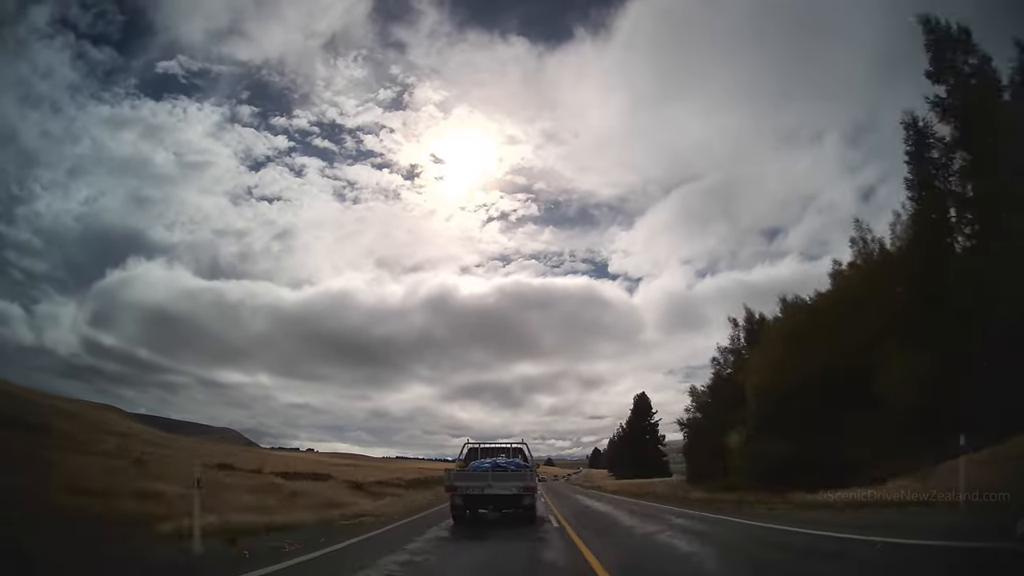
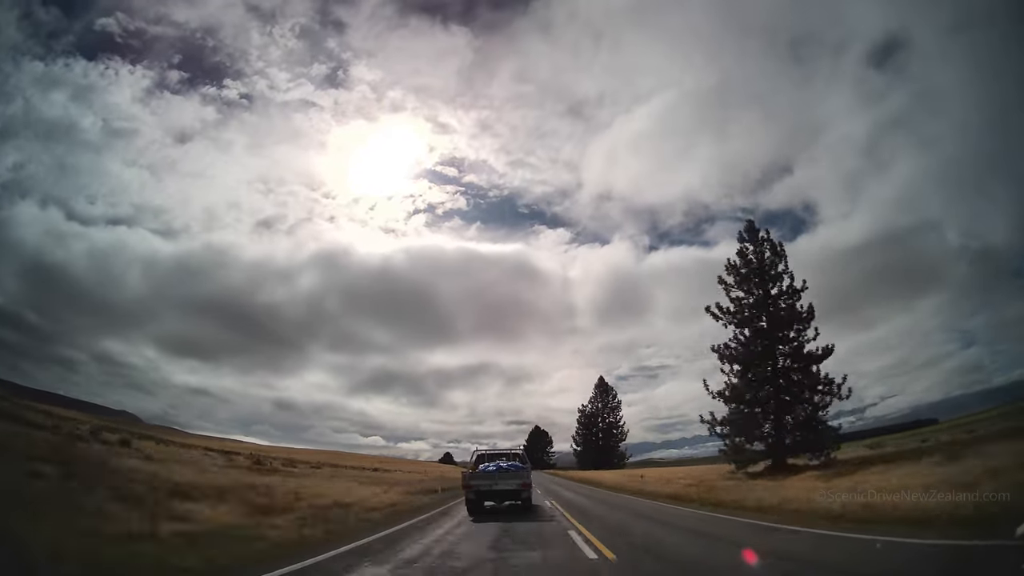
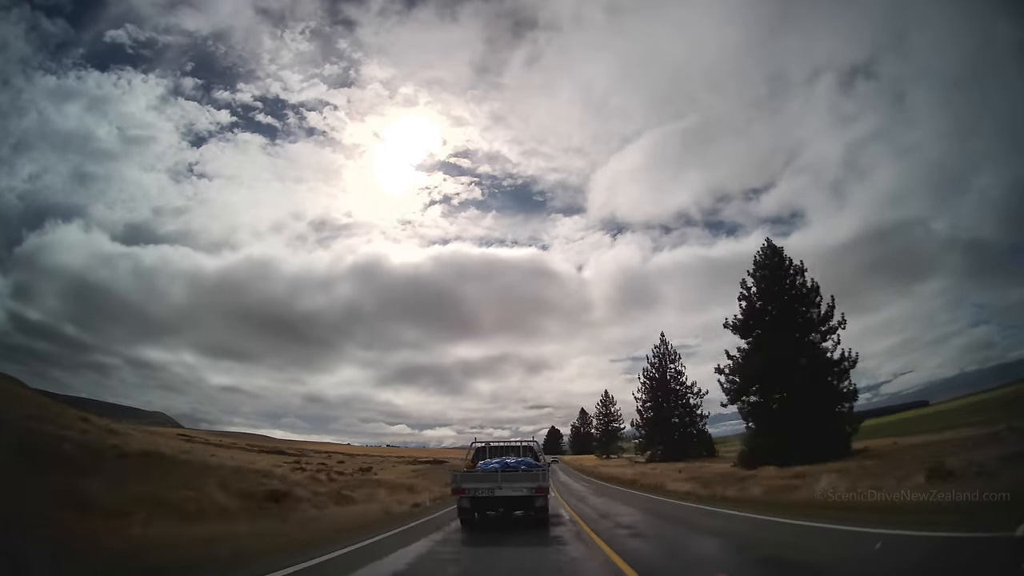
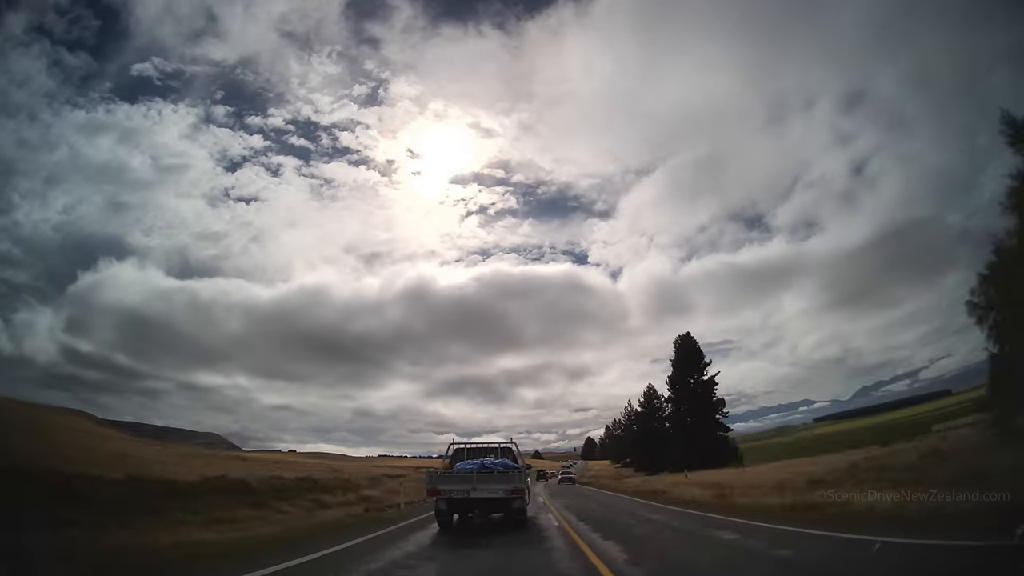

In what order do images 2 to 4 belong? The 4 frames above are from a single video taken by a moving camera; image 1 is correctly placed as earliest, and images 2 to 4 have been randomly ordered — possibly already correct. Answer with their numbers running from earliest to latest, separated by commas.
4, 3, 2
